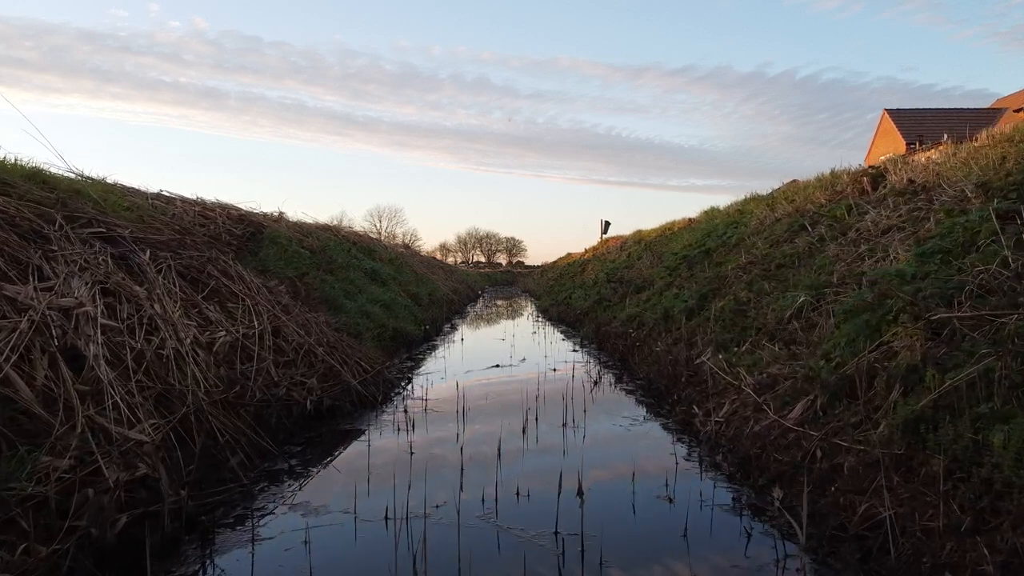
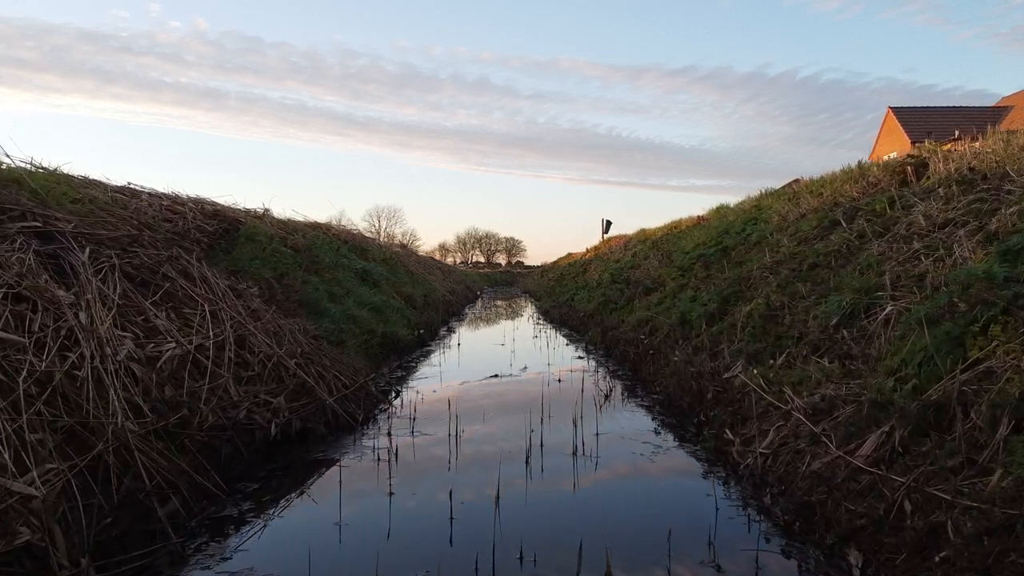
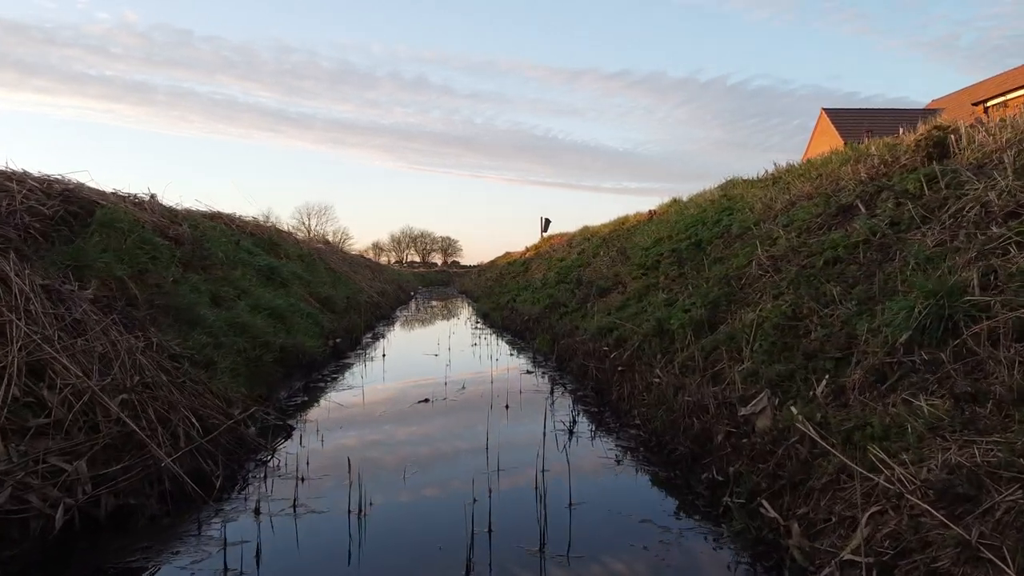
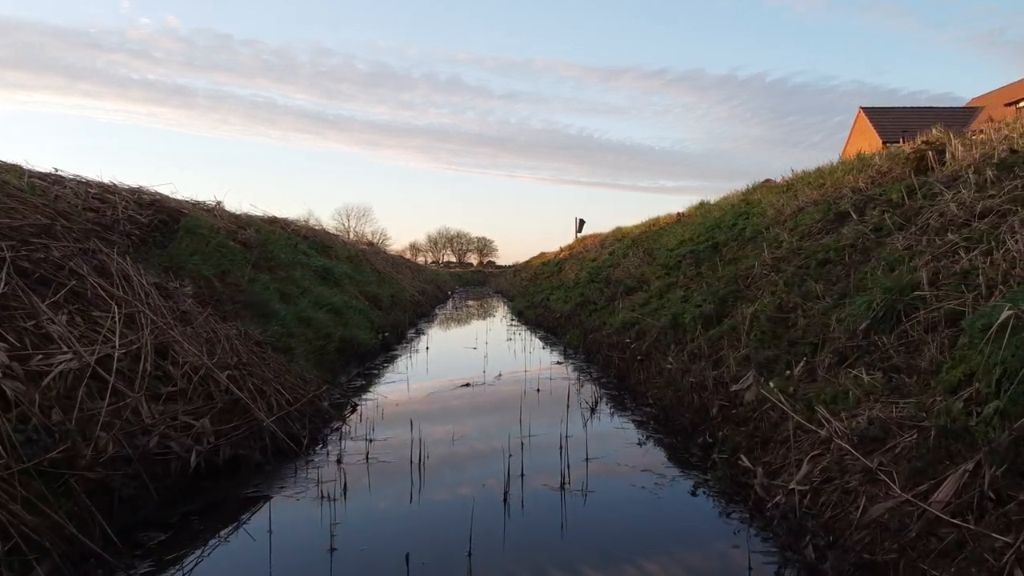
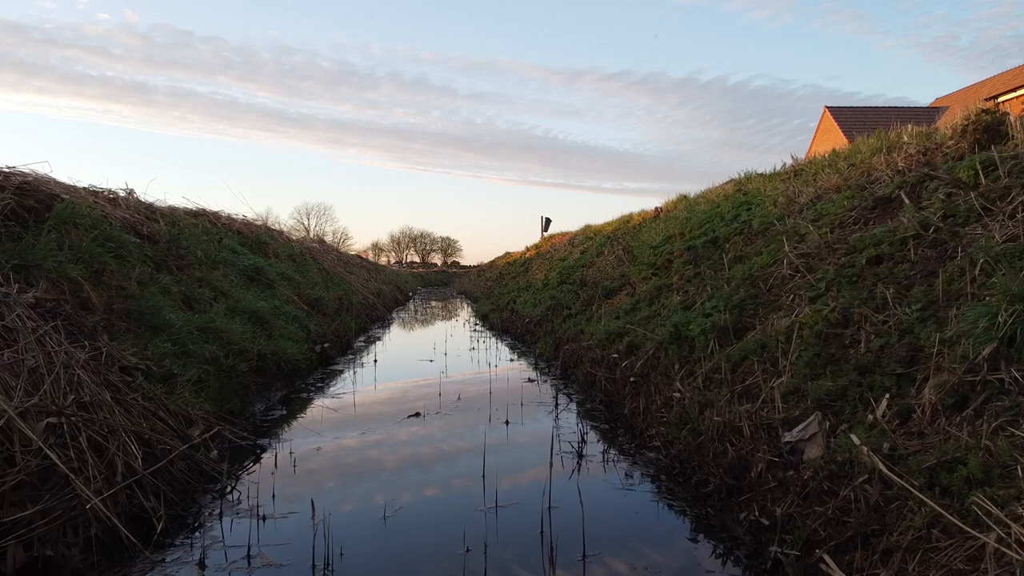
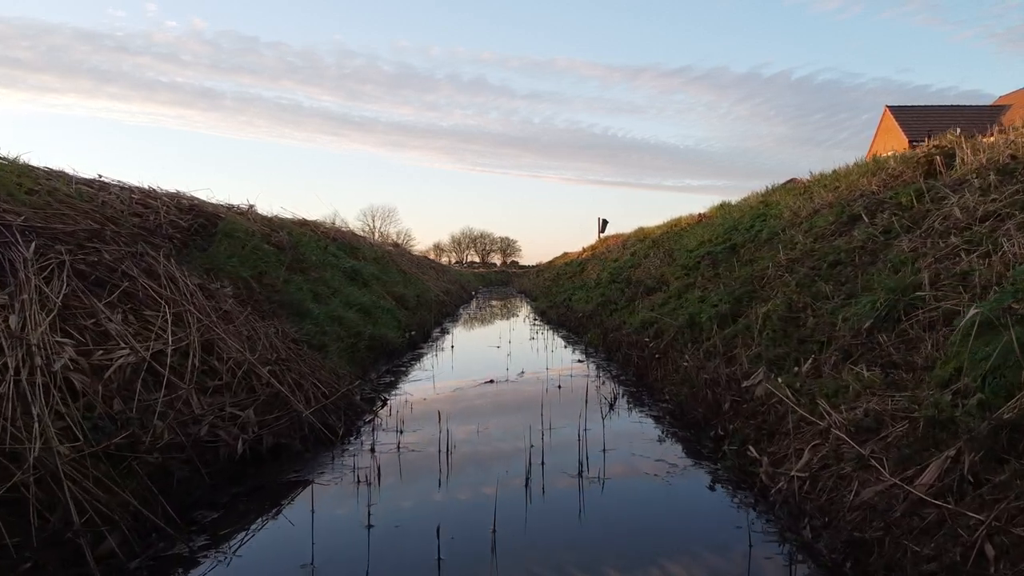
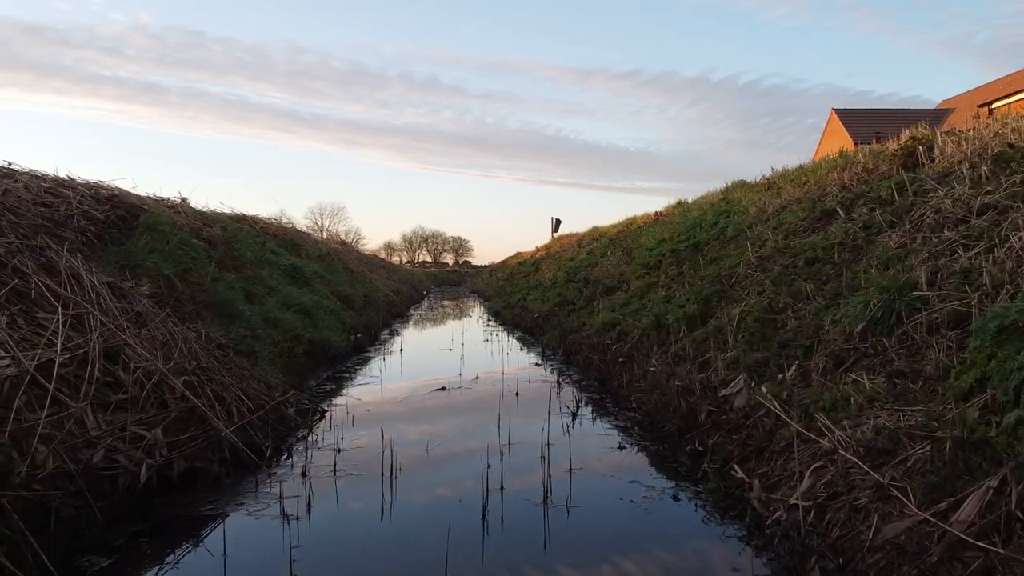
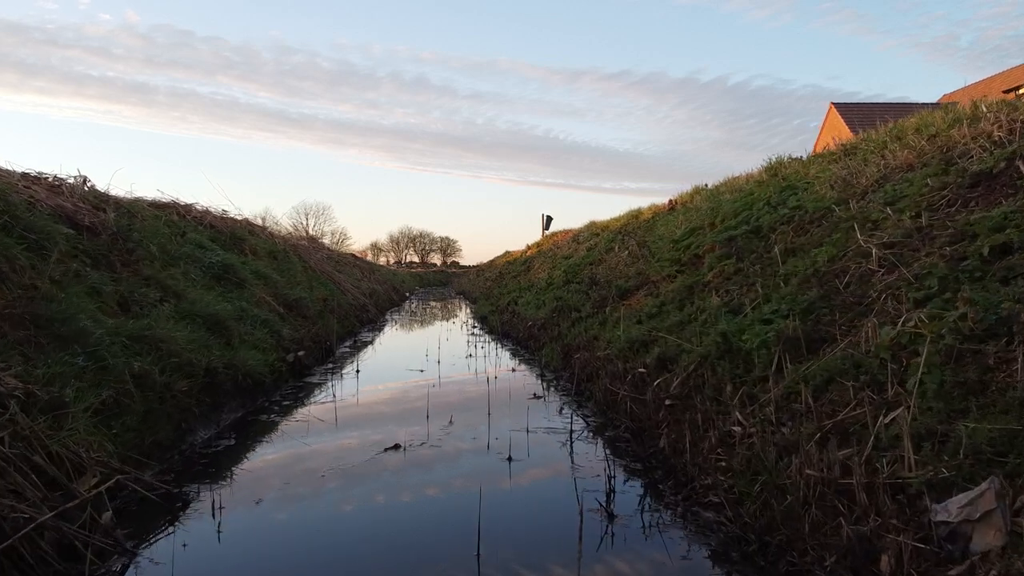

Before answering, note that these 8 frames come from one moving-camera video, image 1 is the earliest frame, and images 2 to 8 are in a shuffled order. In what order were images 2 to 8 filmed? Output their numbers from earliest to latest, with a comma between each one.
2, 6, 4, 7, 3, 5, 8
